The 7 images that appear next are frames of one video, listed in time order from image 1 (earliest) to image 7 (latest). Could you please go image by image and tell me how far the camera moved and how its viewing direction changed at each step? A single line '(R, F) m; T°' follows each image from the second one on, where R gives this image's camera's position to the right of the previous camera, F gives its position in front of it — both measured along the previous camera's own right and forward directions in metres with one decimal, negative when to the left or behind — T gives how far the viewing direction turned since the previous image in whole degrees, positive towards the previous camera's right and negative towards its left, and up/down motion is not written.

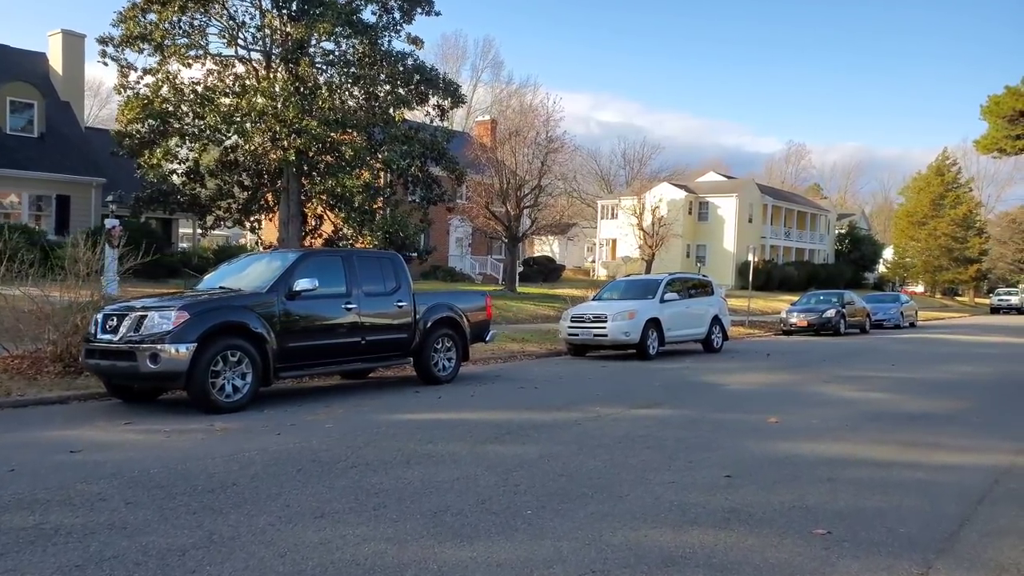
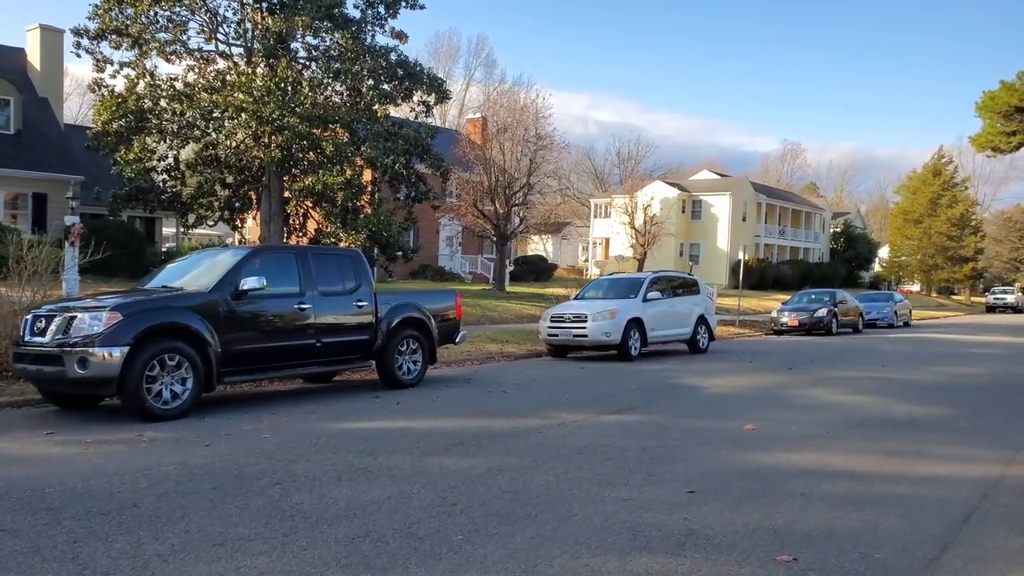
(+0.4, +0.6) m; 0°
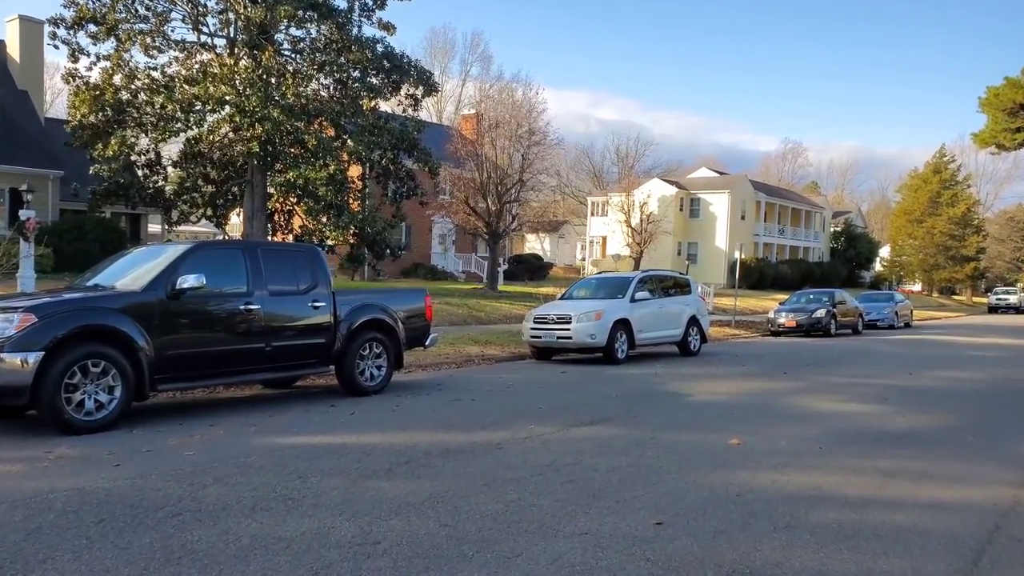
(+0.4, +0.8) m; 0°
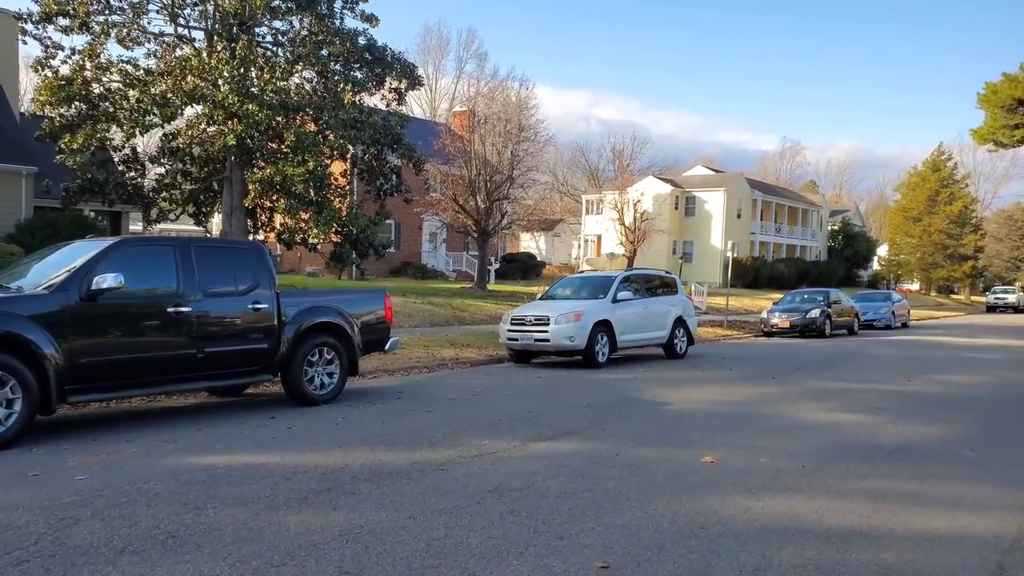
(+0.5, +0.8) m; 0°
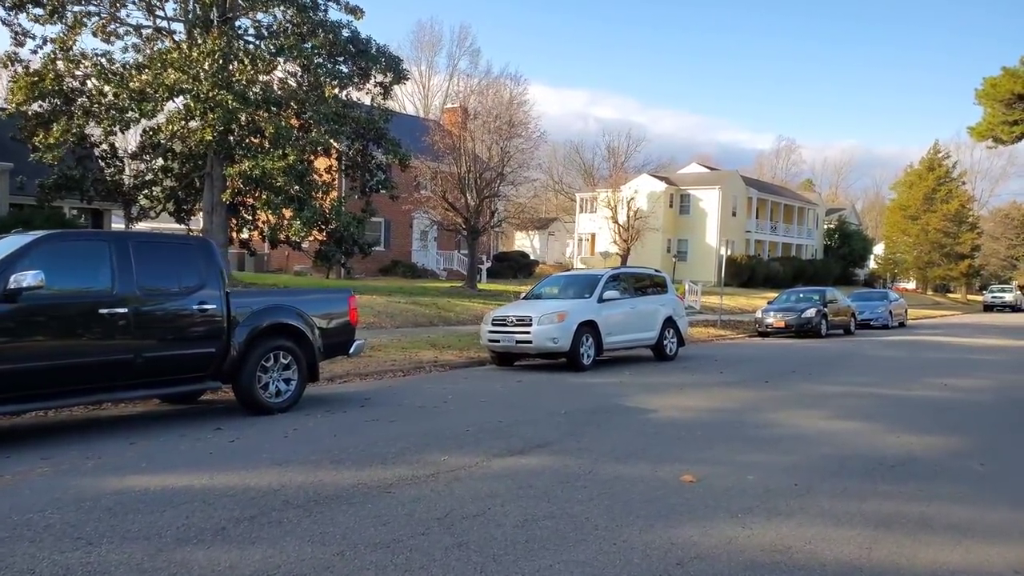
(+0.3, +0.7) m; 0°
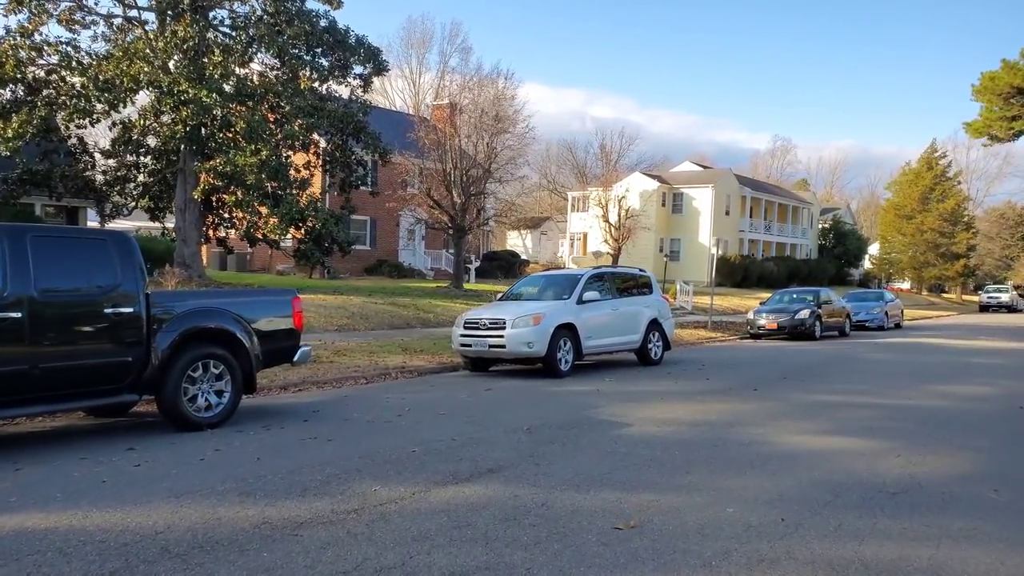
(+0.4, +0.9) m; 0°
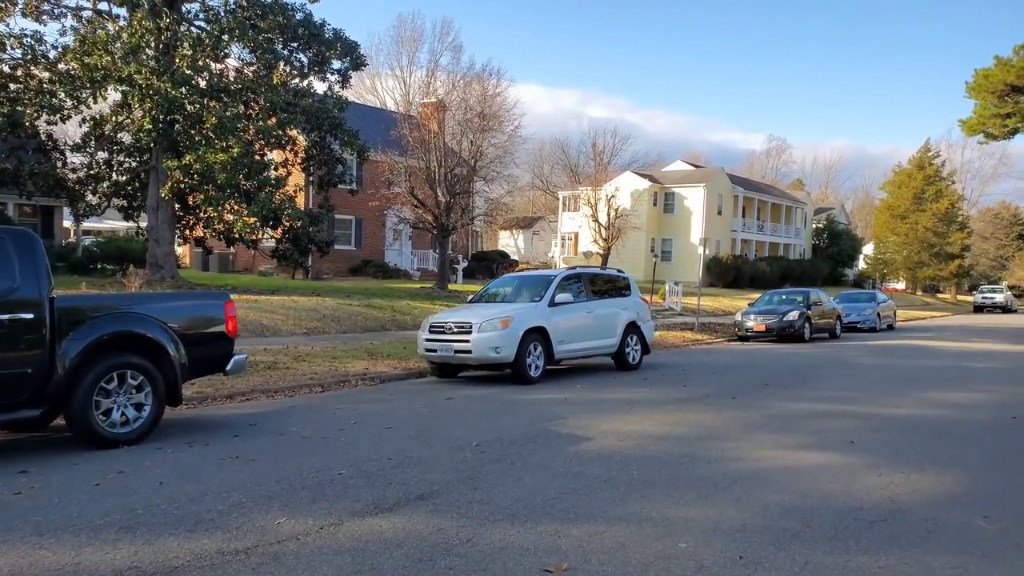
(+0.5, +0.7) m; 0°
